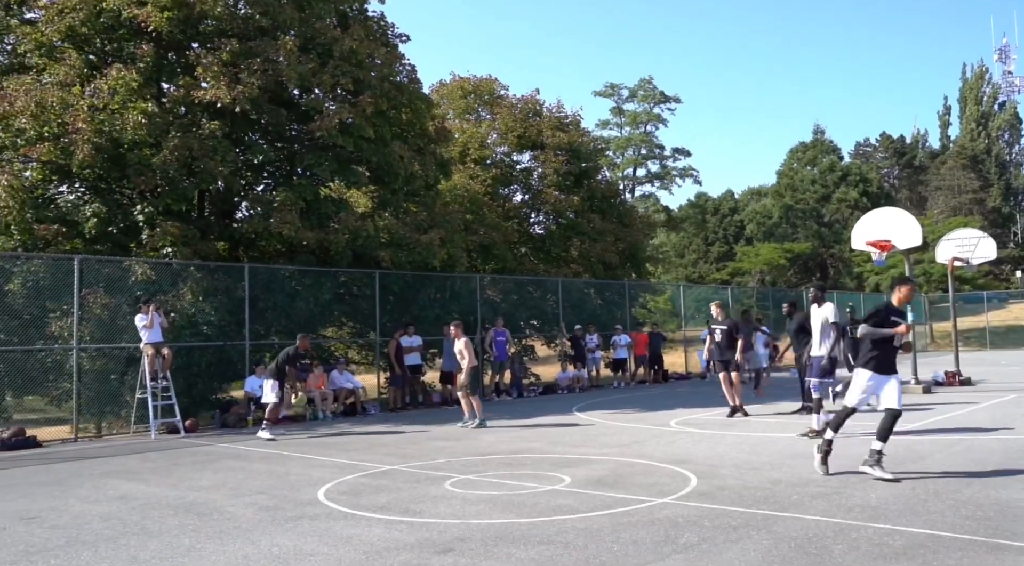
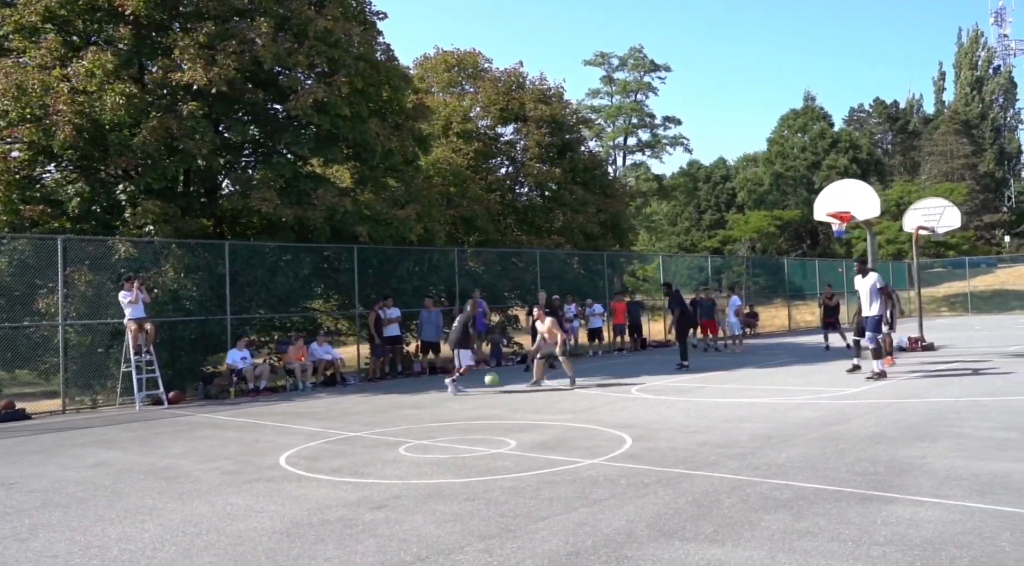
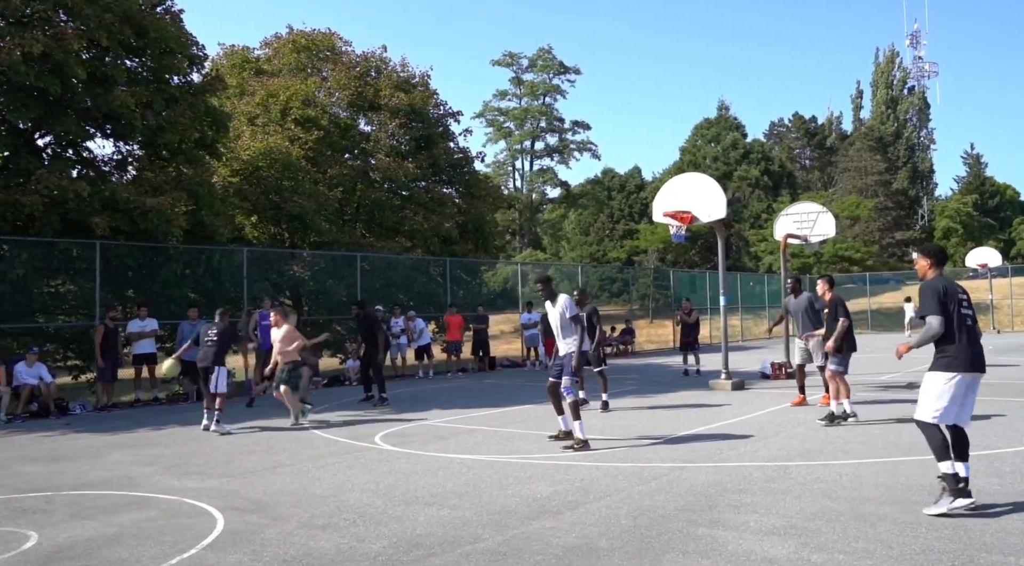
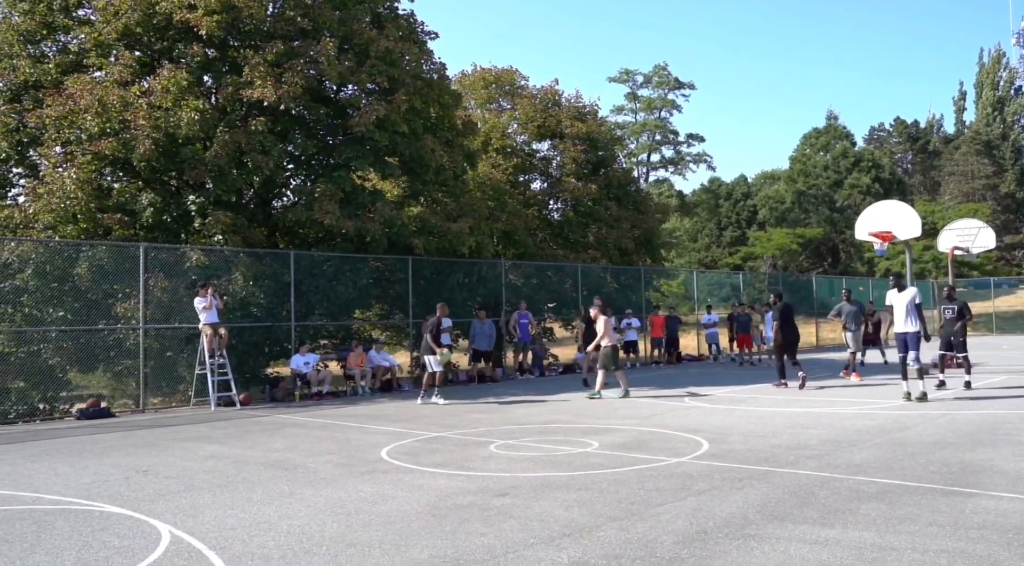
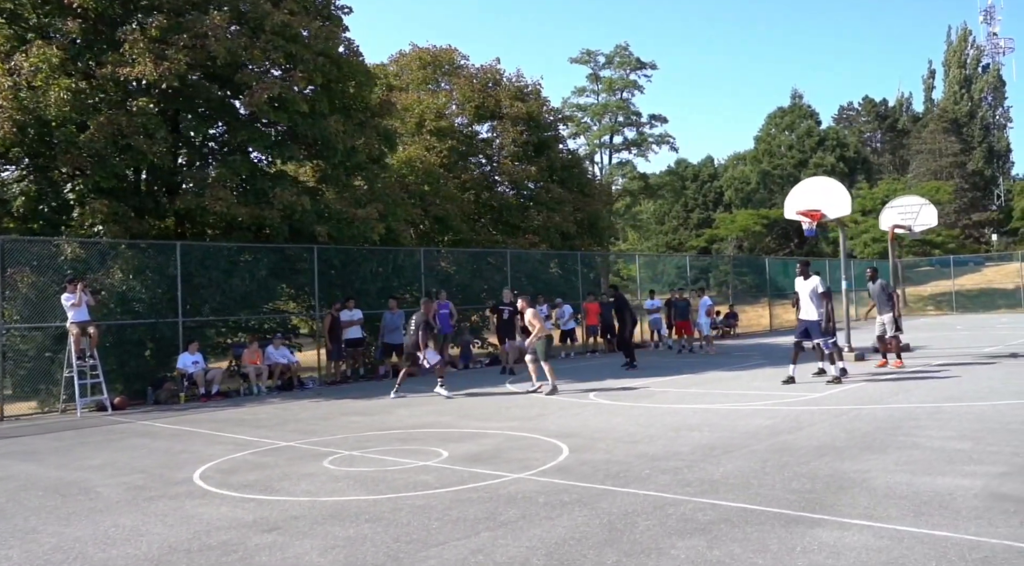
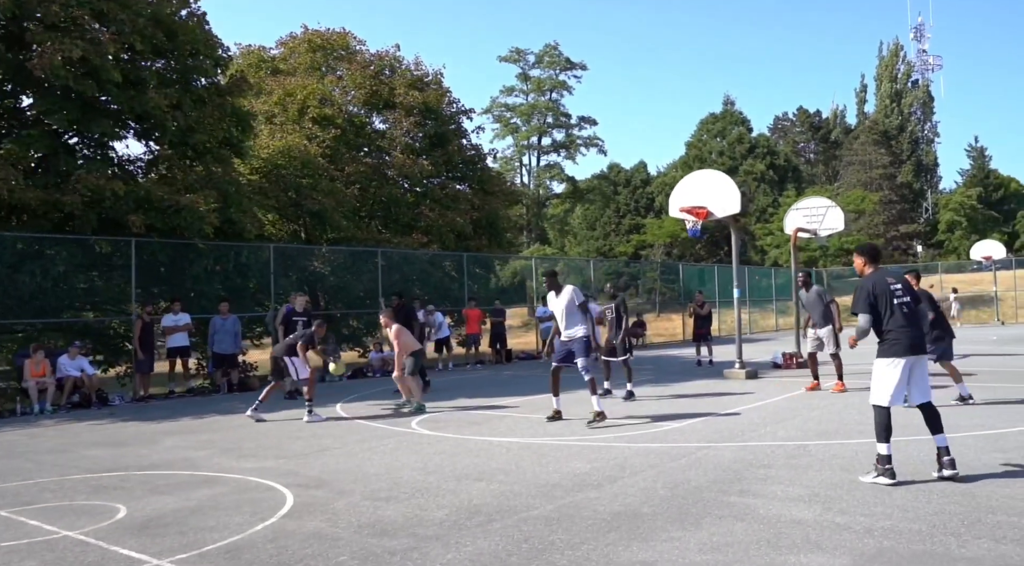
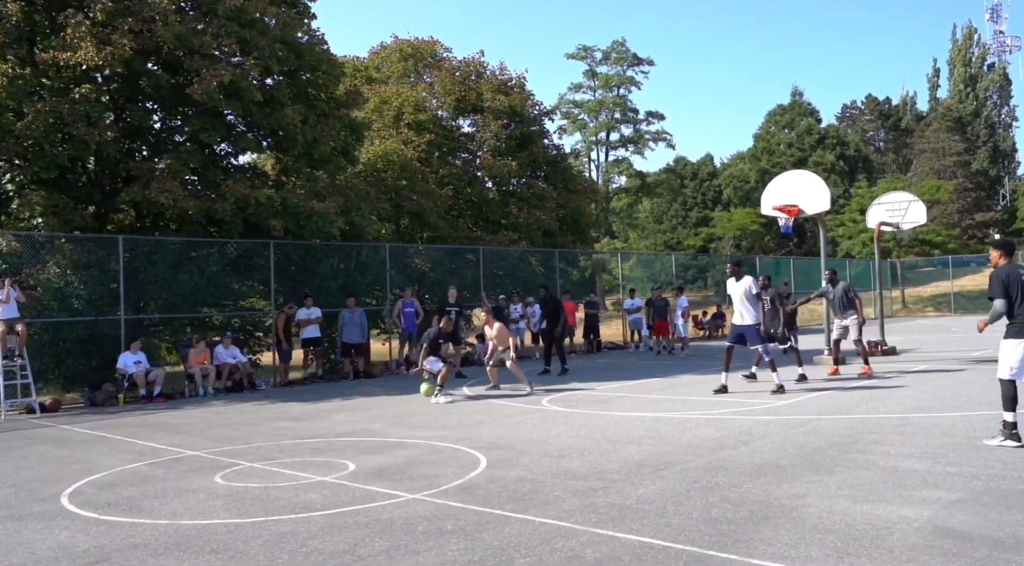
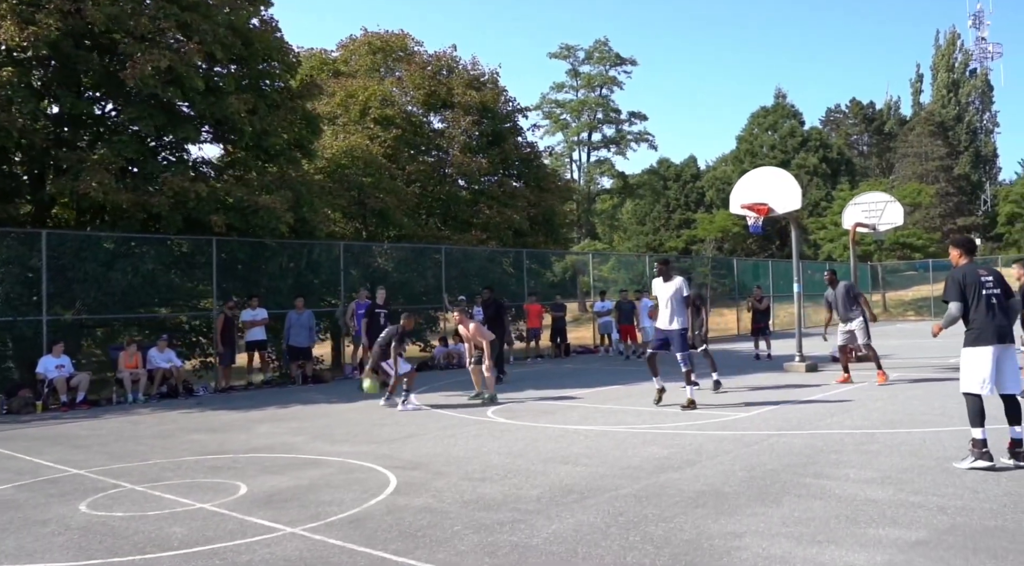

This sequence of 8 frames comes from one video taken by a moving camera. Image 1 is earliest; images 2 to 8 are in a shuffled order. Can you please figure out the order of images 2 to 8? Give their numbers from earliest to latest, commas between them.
4, 2, 5, 7, 8, 6, 3
